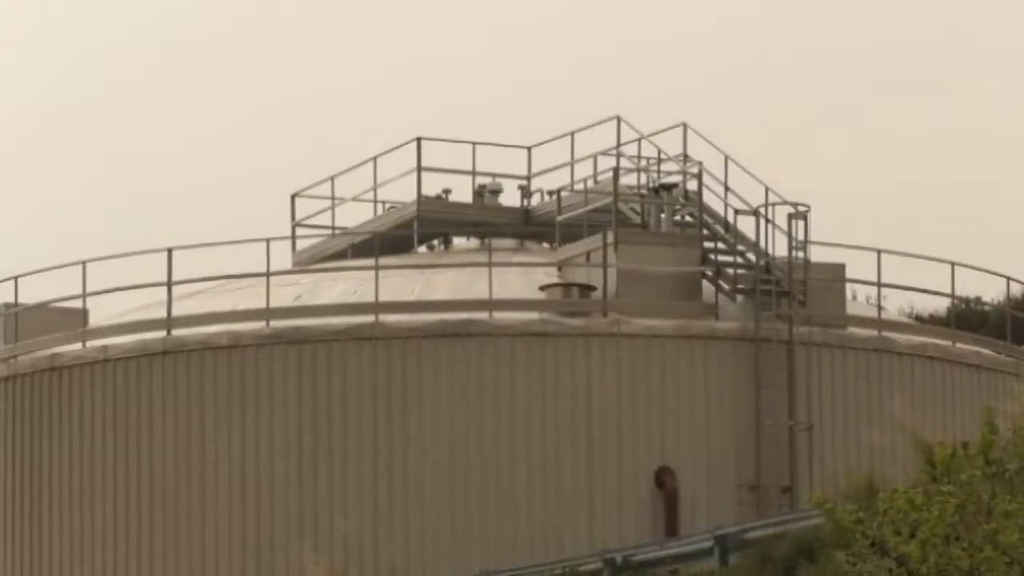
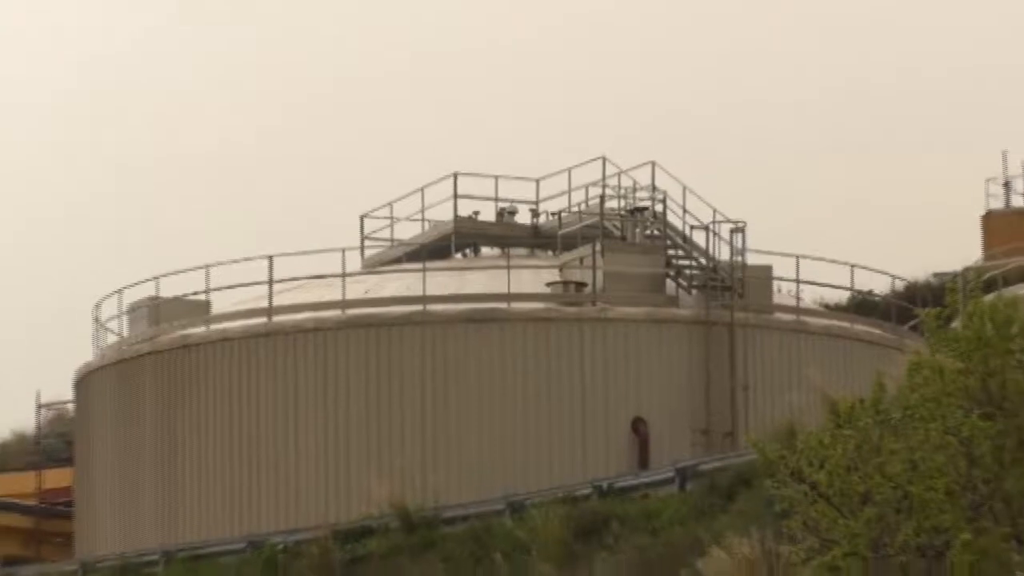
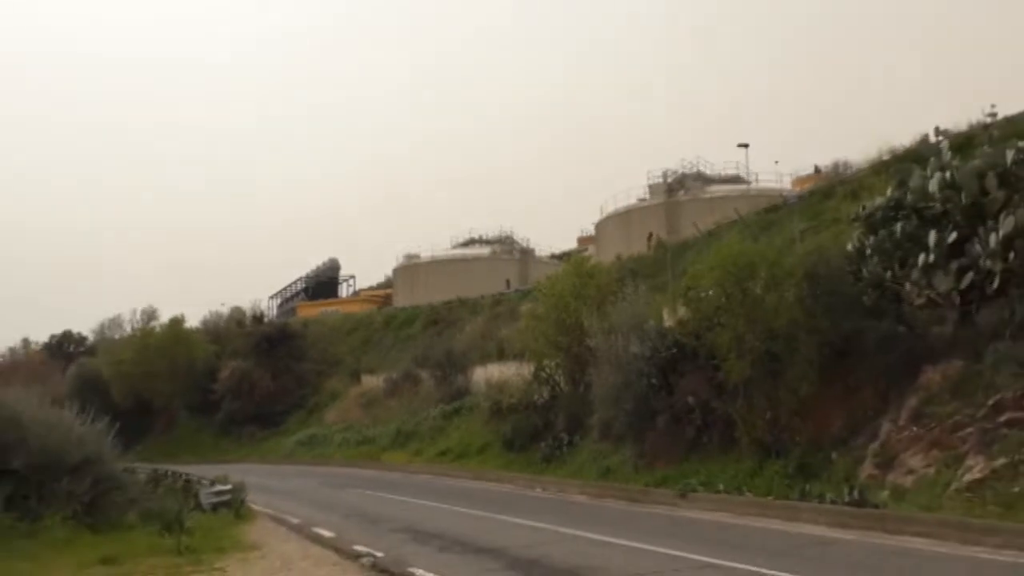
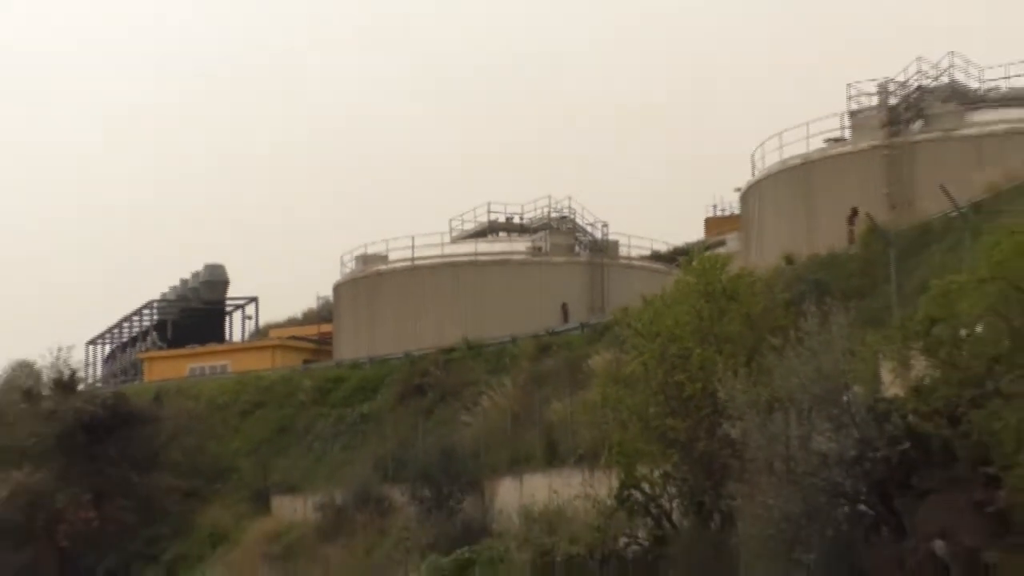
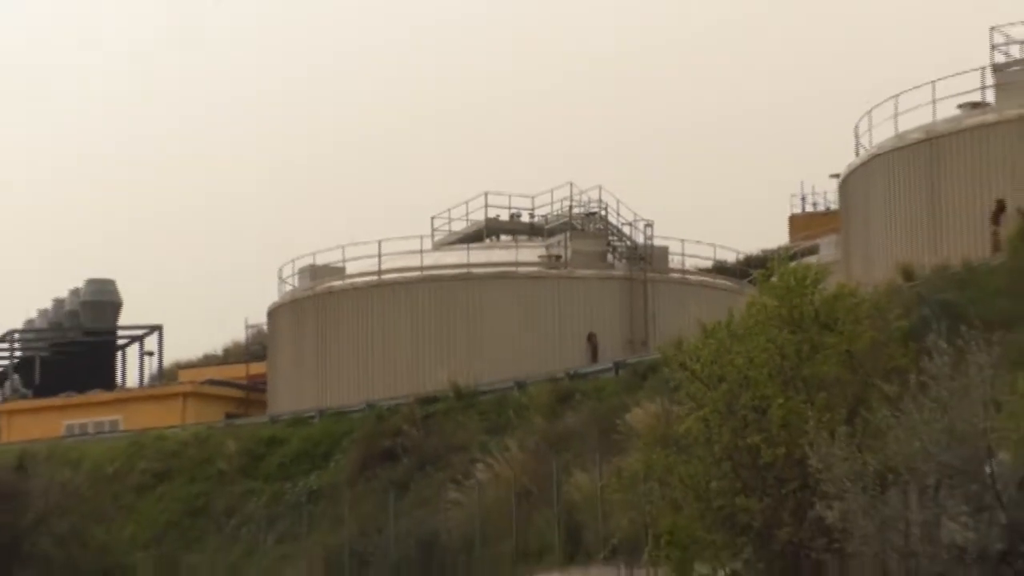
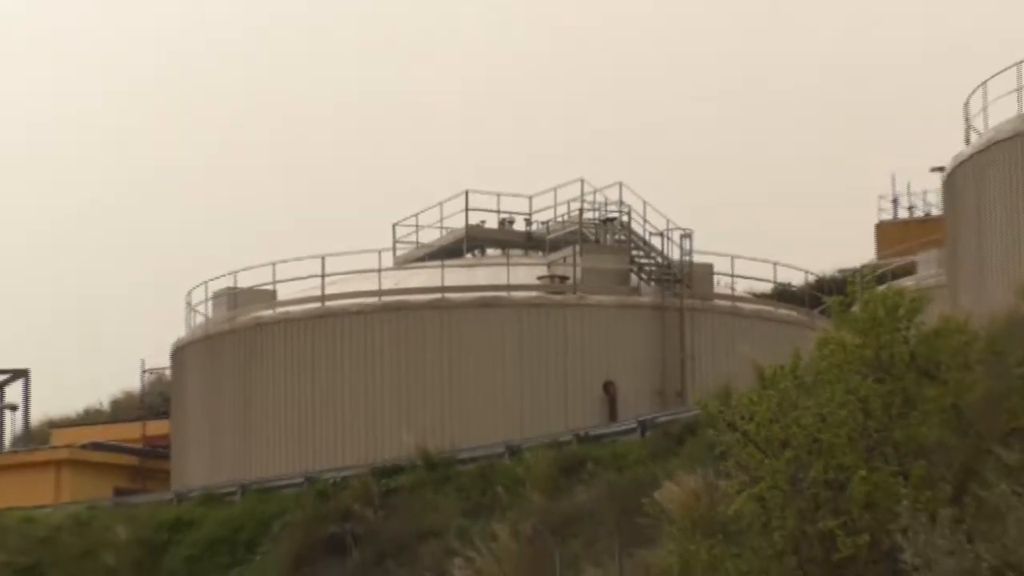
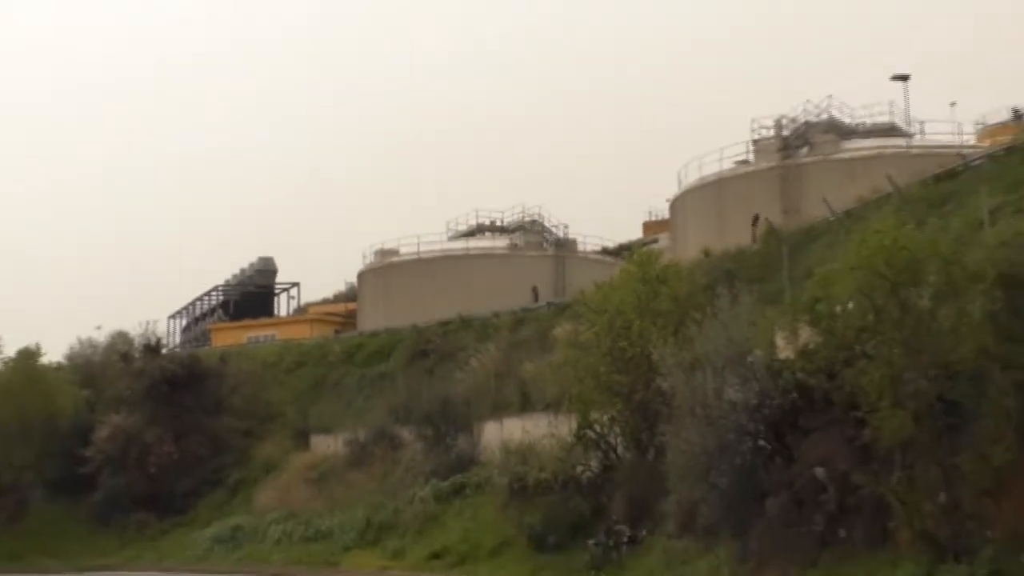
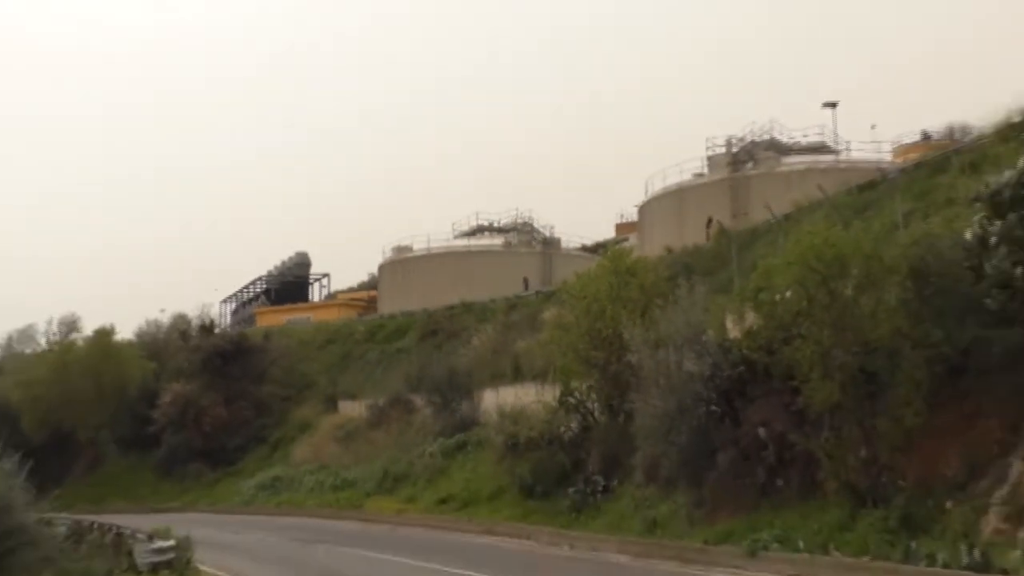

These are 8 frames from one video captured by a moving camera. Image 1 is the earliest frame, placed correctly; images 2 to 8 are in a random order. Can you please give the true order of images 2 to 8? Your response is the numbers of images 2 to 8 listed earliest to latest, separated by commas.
2, 6, 5, 4, 7, 8, 3
